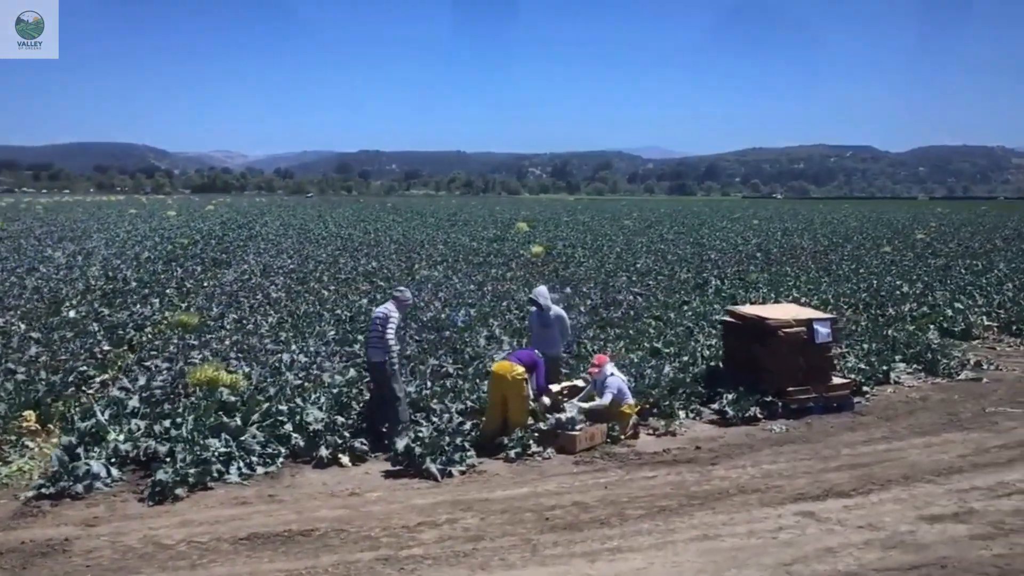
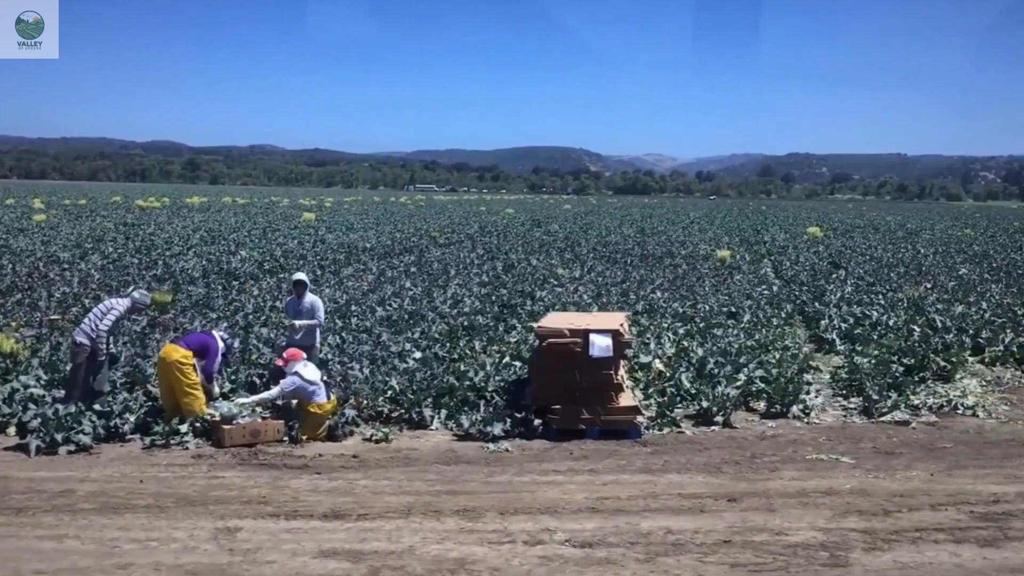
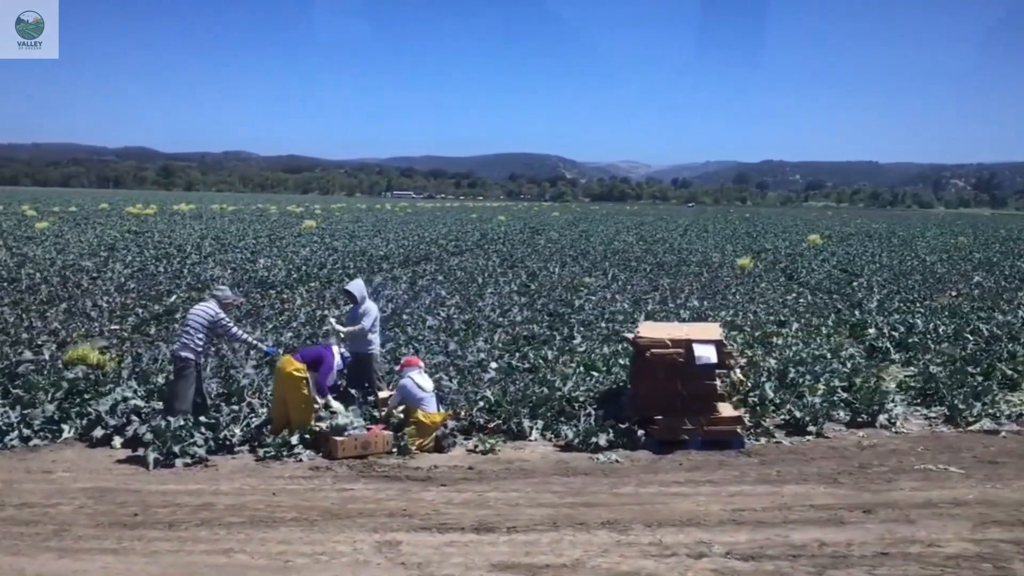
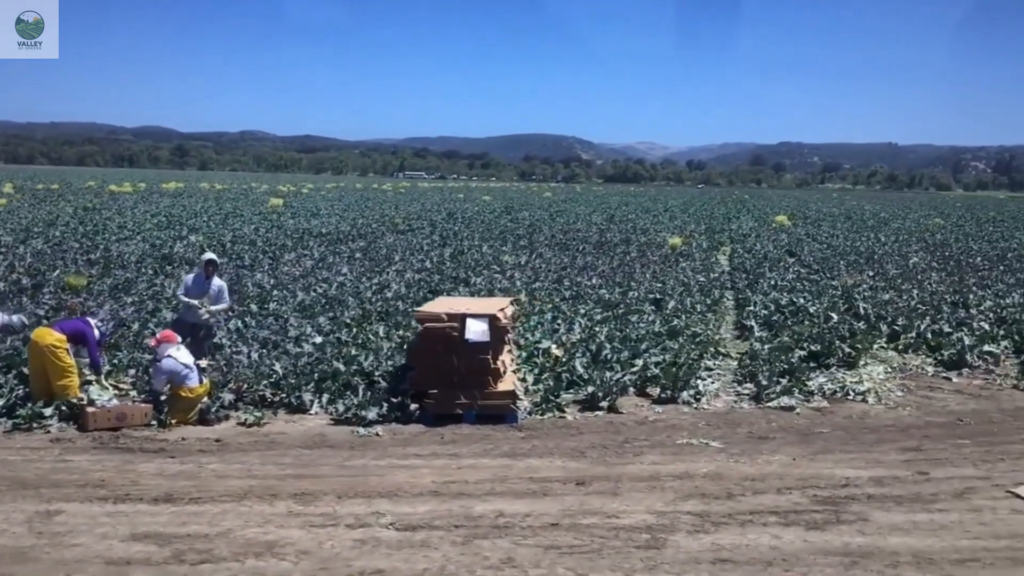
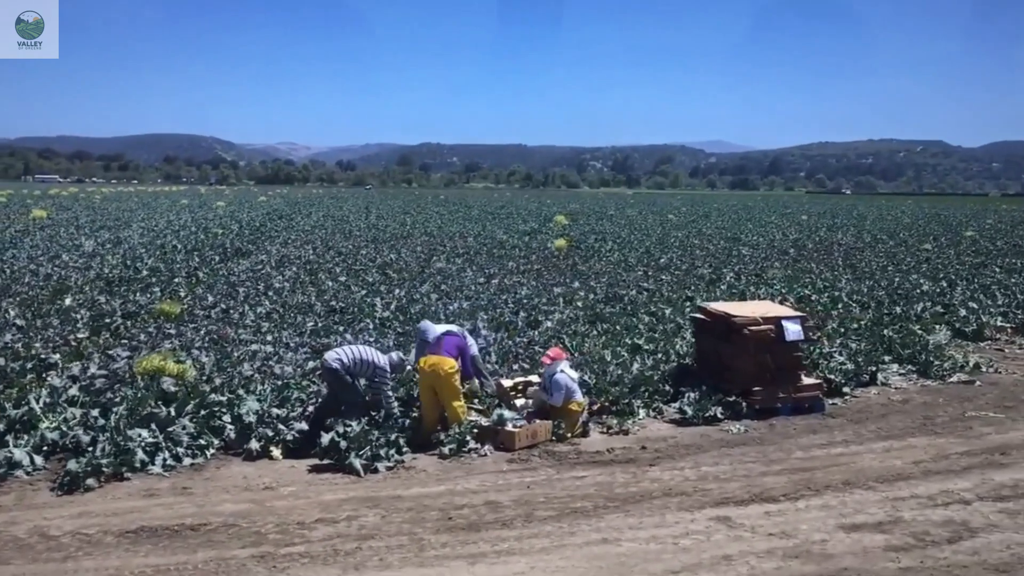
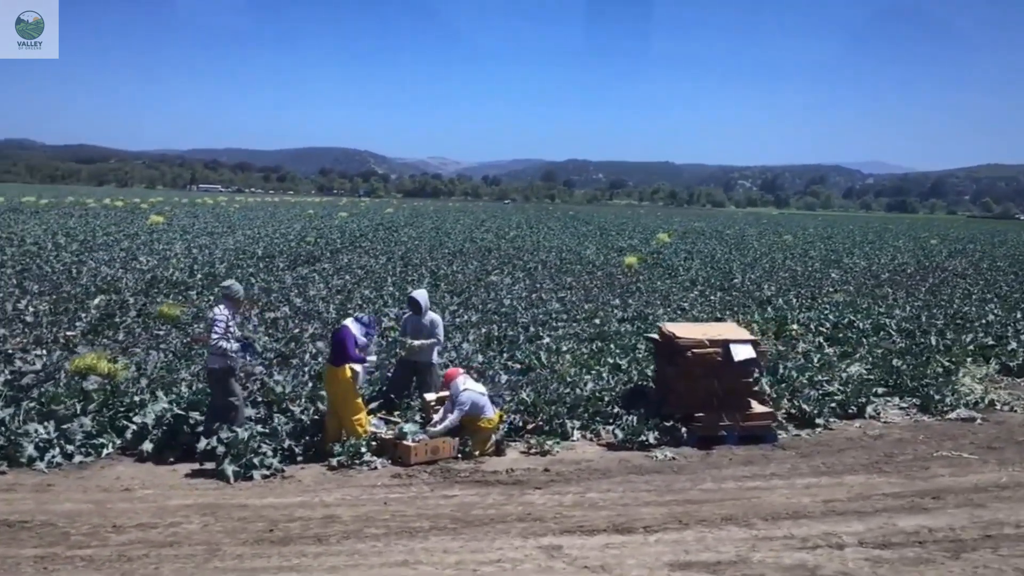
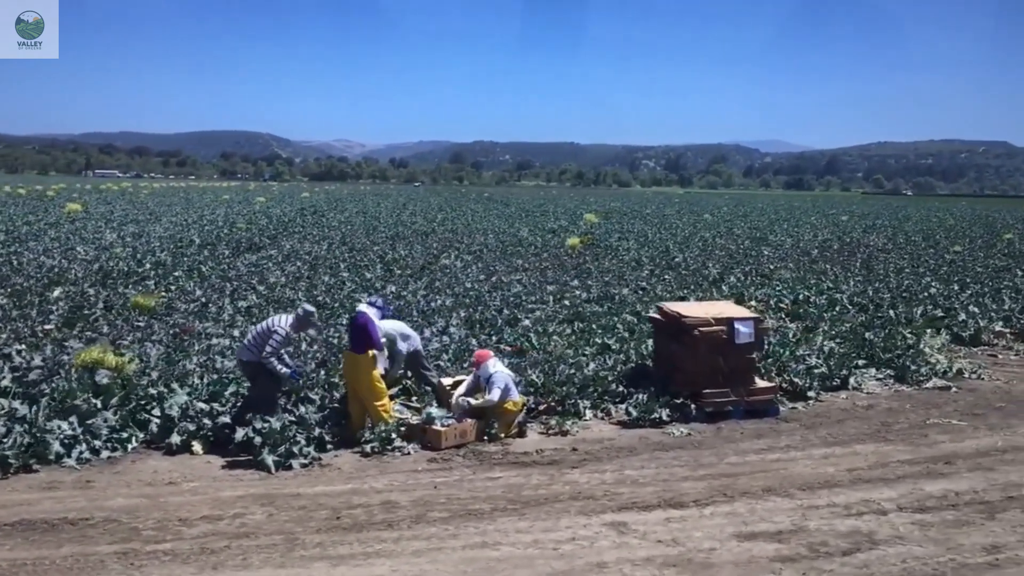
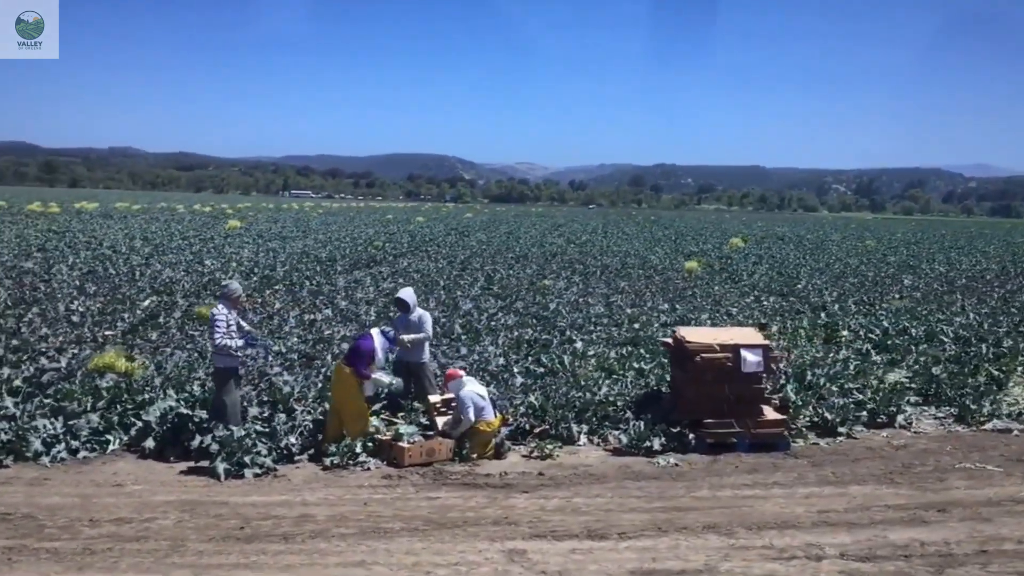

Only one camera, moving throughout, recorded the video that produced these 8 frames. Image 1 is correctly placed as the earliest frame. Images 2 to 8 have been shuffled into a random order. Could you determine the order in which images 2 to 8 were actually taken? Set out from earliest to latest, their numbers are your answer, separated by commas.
5, 7, 6, 8, 3, 2, 4
